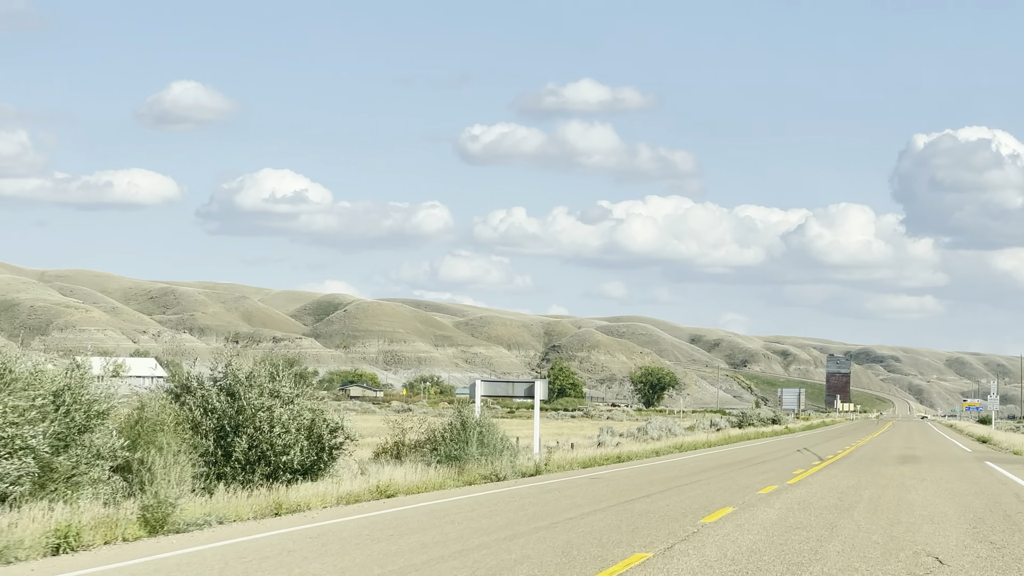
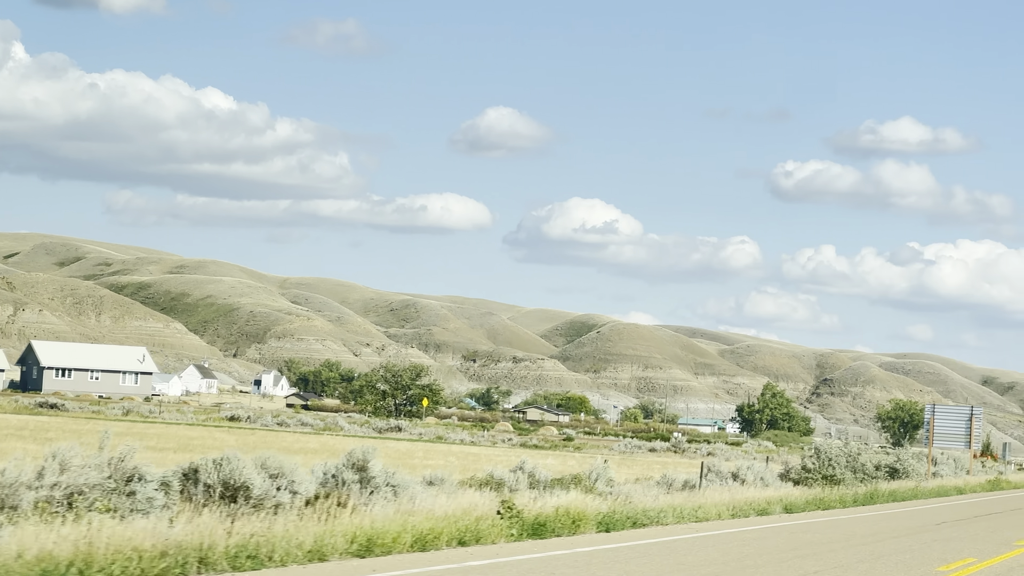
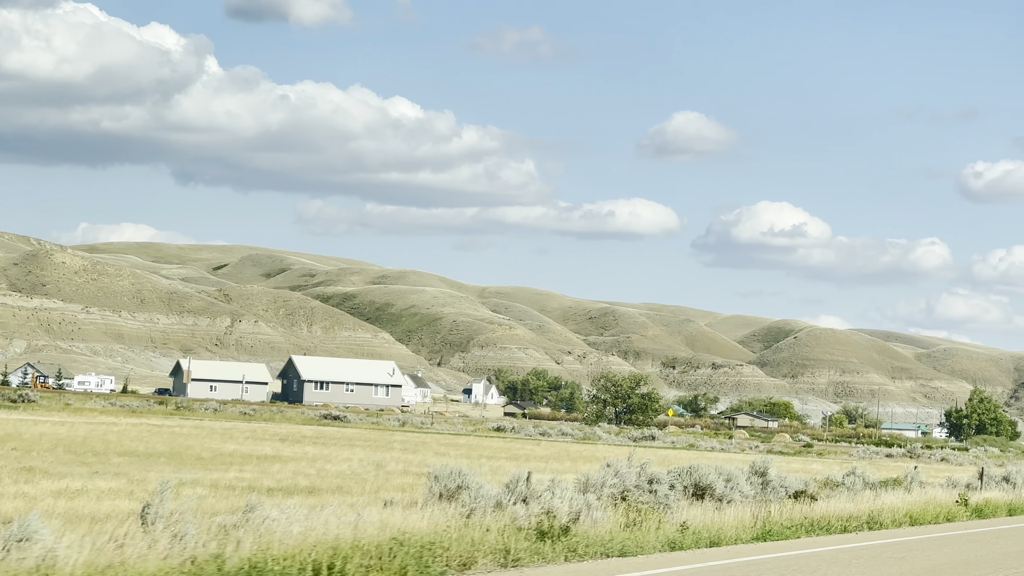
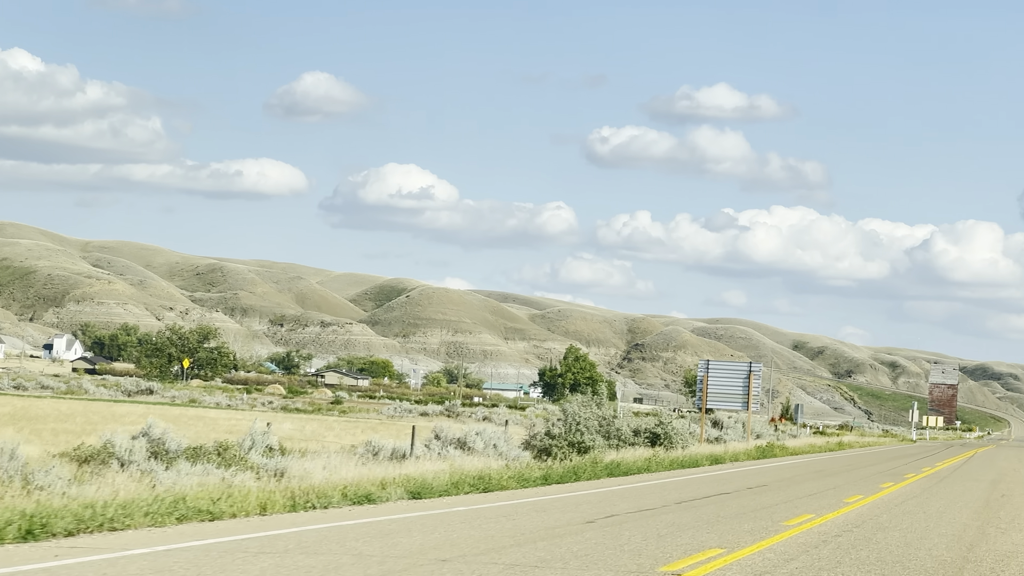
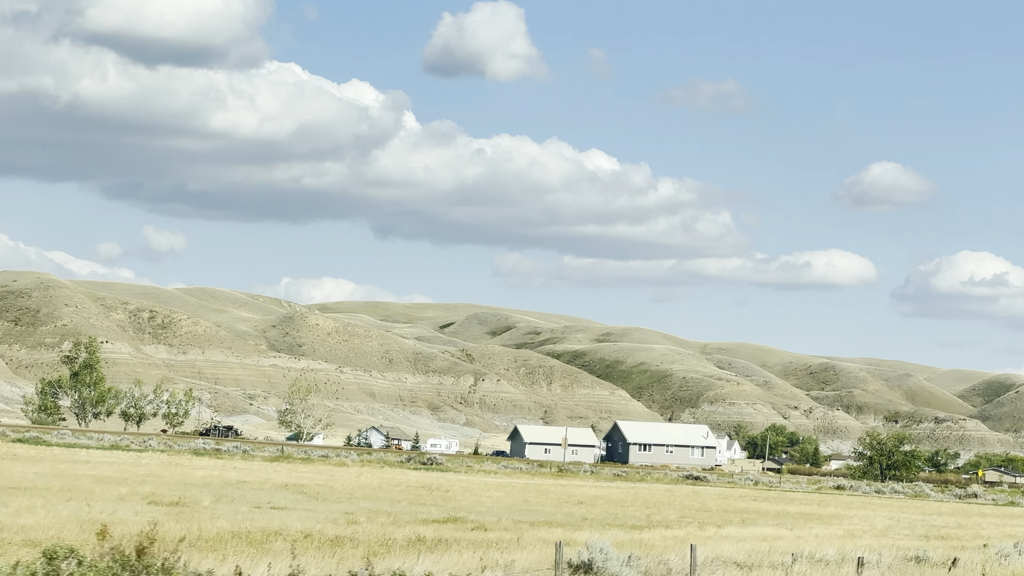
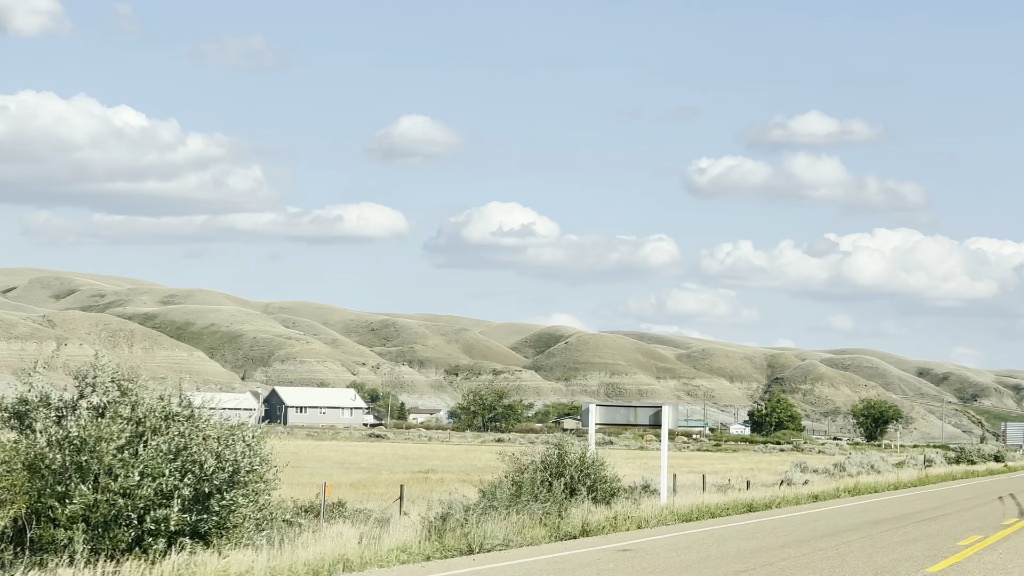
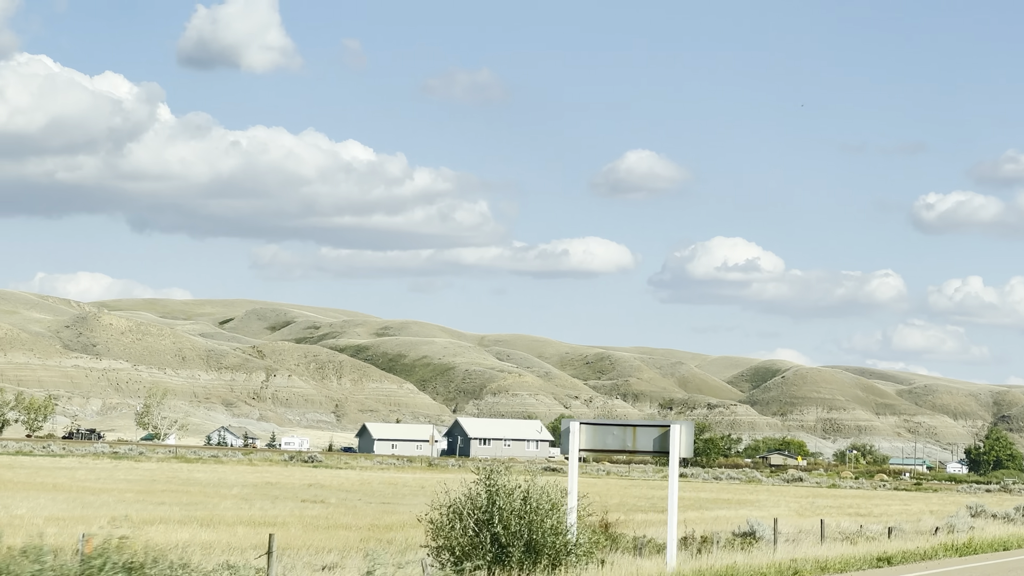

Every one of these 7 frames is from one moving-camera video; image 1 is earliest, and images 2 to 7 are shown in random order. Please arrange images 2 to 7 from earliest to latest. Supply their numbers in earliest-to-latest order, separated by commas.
6, 7, 5, 3, 2, 4
